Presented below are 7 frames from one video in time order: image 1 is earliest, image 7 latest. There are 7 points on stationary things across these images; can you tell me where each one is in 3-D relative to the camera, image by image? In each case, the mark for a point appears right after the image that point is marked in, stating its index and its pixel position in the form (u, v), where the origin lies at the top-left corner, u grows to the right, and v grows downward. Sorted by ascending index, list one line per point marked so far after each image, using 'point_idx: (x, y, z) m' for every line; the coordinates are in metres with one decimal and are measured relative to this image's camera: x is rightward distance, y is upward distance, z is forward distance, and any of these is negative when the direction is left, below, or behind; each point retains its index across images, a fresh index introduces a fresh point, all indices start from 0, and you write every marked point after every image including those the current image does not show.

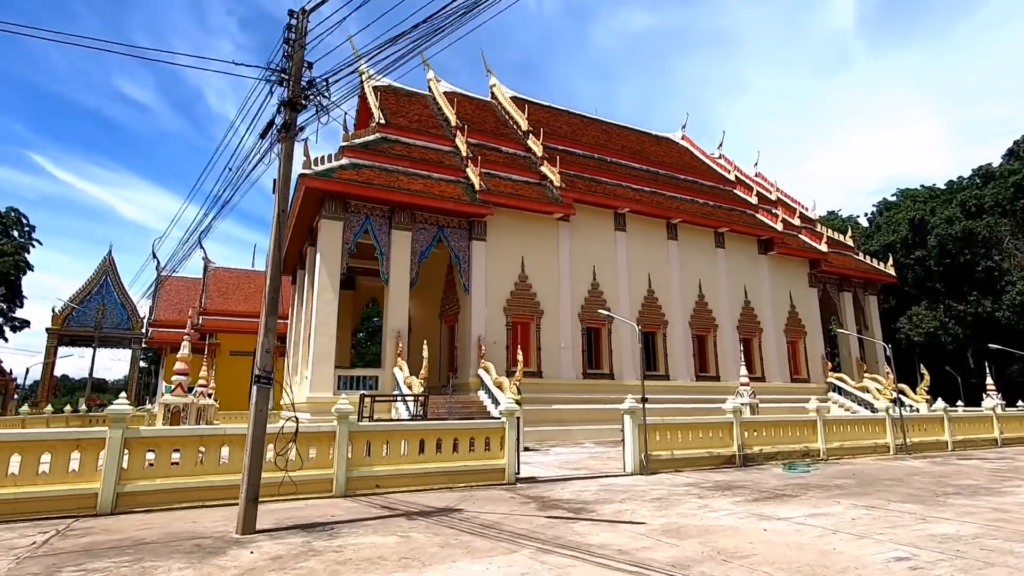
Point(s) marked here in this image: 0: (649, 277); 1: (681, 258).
0: (+4.1, +0.3, +15.9) m
1: (+5.2, +0.9, +16.6) m
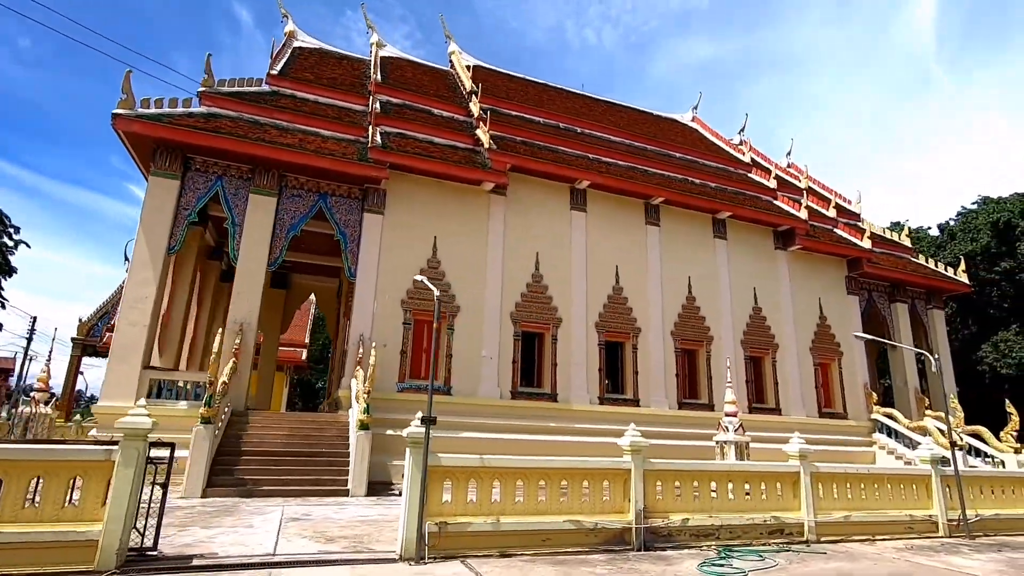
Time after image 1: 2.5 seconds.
0: (+2.4, +0.4, +12.3) m
1: (+3.6, +1.0, +12.9) m
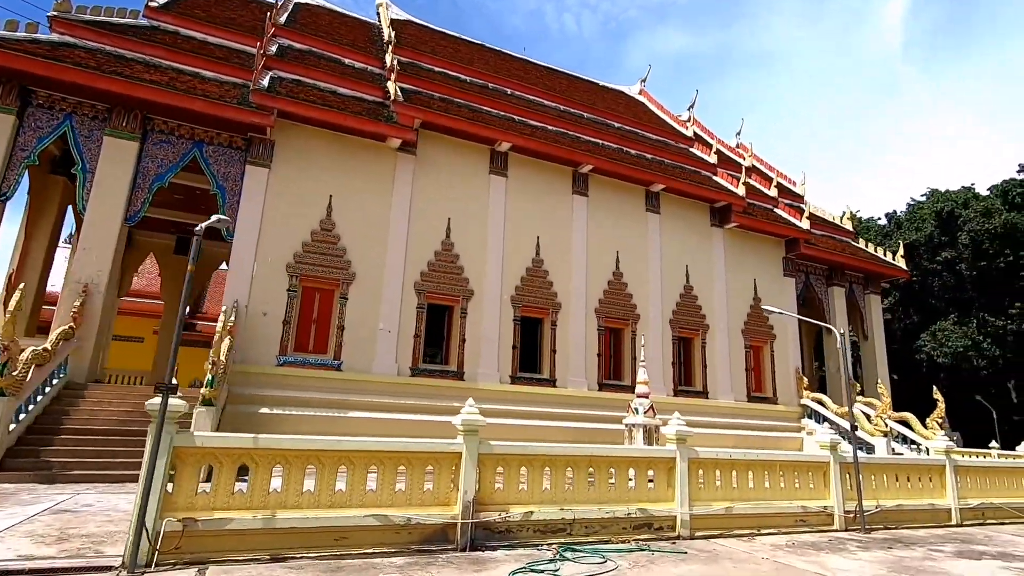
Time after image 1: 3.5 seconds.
0: (+0.6, +1.0, +11.4) m
1: (+1.7, +1.5, +12.0) m
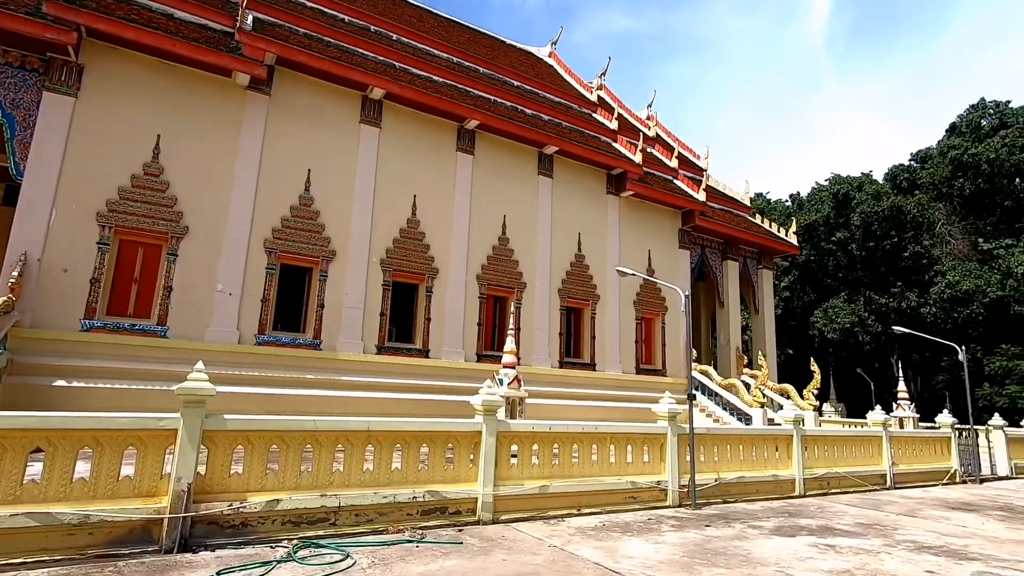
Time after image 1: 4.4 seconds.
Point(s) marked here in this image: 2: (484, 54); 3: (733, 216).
0: (-1.9, +1.7, +10.5) m
1: (-0.8, +2.3, +11.2) m
2: (-0.7, +6.0, +13.9) m
3: (+6.3, +2.0, +15.4) m
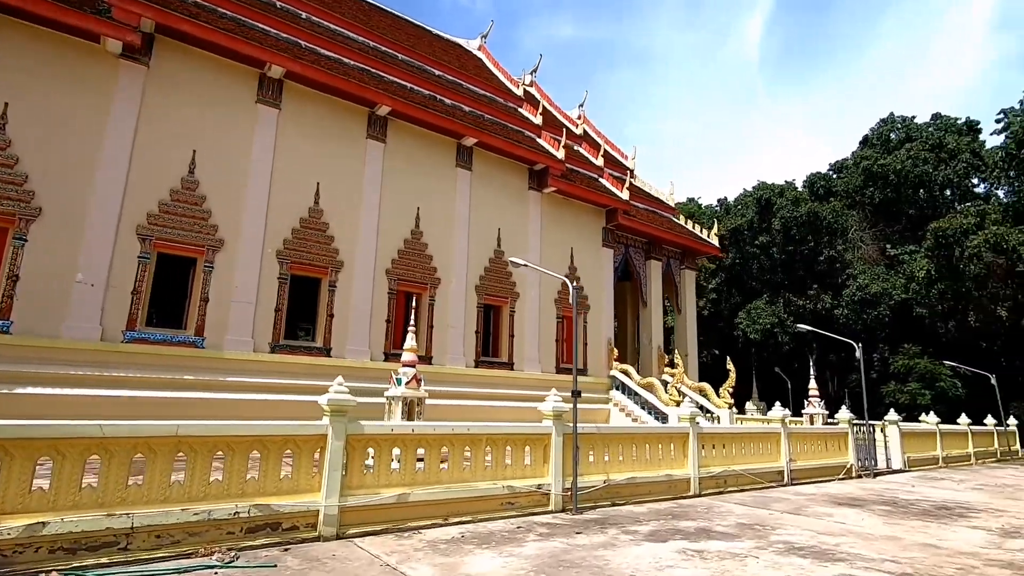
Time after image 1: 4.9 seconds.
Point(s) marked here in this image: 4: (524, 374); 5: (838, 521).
0: (-3.5, +1.8, +9.8) m
1: (-2.5, +2.3, +10.6) m
2: (-2.7, +6.1, +13.3) m
3: (+4.2, +2.0, +15.5) m
4: (+0.3, -1.9, +11.8) m
5: (+3.0, -2.1, +4.9) m
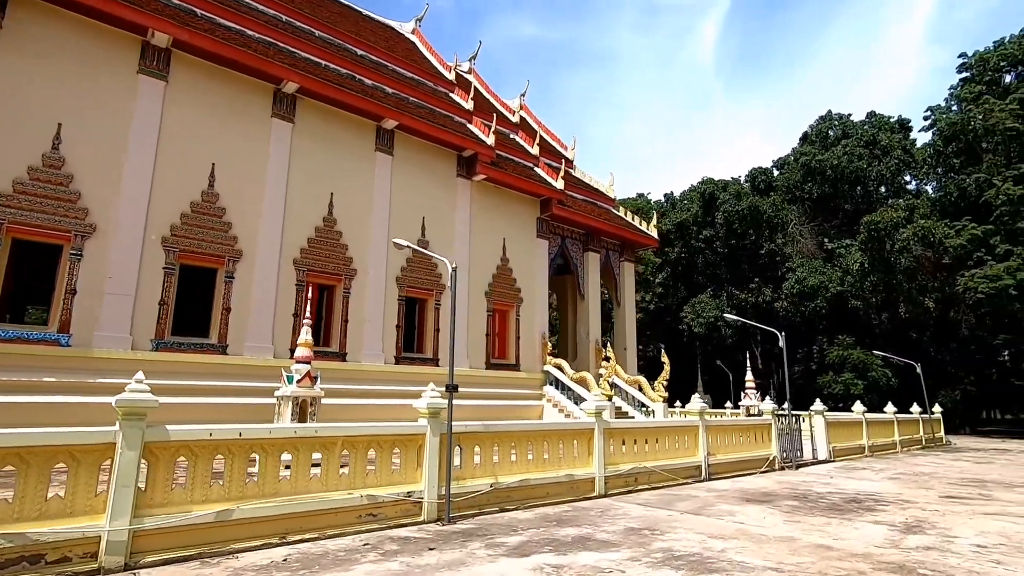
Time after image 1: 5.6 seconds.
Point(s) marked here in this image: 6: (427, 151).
0: (-4.9, +2.0, +8.9) m
1: (-4.0, +2.5, +9.8) m
2: (-4.4, +6.2, +12.5) m
3: (+2.3, +2.3, +15.2) m
4: (-1.3, -1.7, +11.2) m
5: (+1.9, -2.0, +4.5) m
6: (-1.8, +3.0, +11.8) m
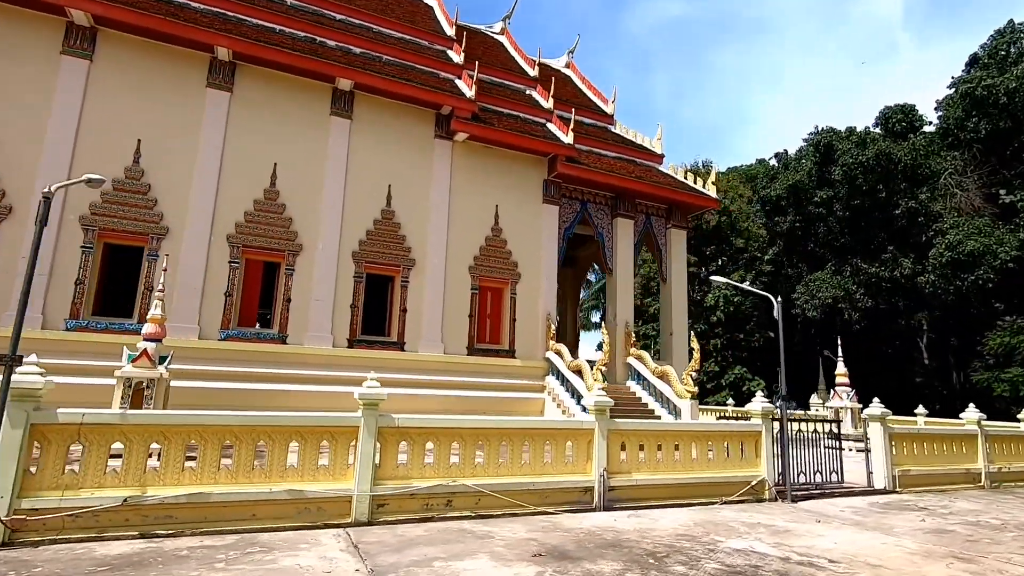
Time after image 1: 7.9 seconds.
0: (-6.0, +2.3, +8.7) m
1: (-4.9, +2.9, +9.3) m
2: (-4.6, +6.6, +11.9) m
3: (+2.7, +2.9, +12.7) m
4: (-1.7, -1.3, +9.9) m
5: (-0.5, -1.5, +2.6) m
6: (-2.3, +3.4, +10.6) m
